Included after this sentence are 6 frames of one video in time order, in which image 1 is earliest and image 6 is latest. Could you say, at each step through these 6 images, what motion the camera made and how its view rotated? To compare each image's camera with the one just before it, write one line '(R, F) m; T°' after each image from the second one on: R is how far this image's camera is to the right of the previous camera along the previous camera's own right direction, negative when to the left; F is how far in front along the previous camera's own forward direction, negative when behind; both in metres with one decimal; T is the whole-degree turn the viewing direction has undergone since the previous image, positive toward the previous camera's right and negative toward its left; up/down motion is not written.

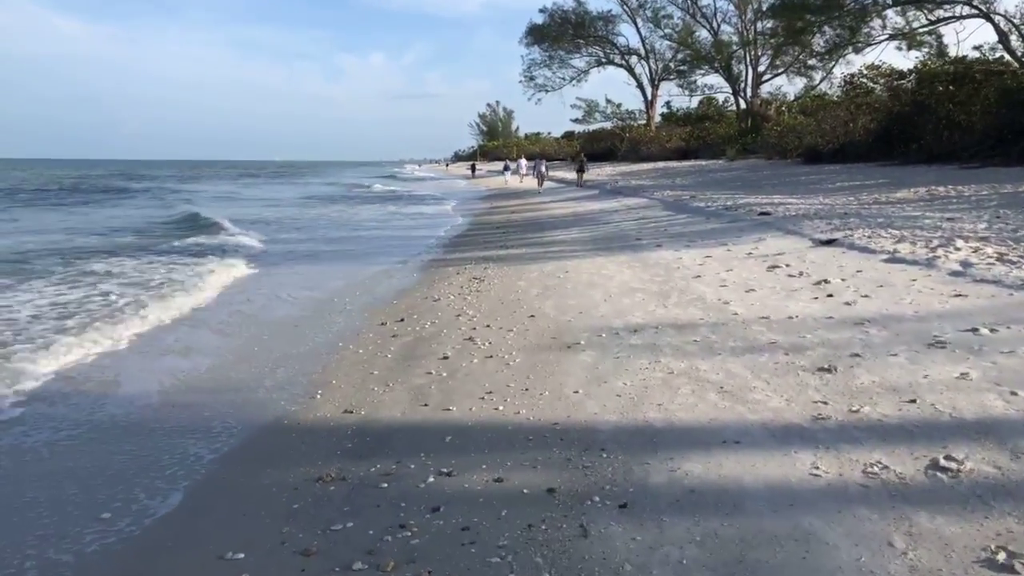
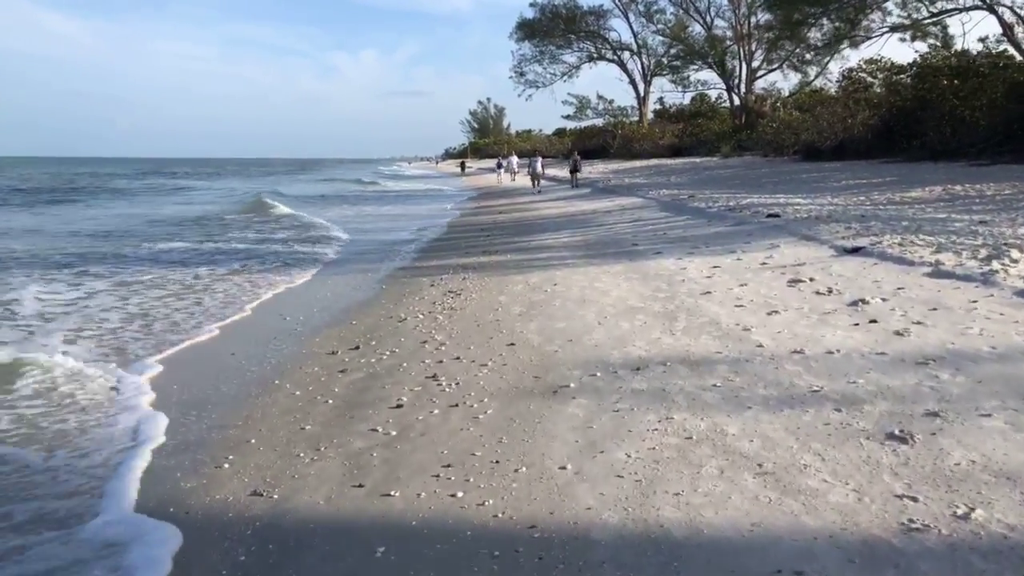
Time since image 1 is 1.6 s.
(+0.1, +1.3) m; +1°
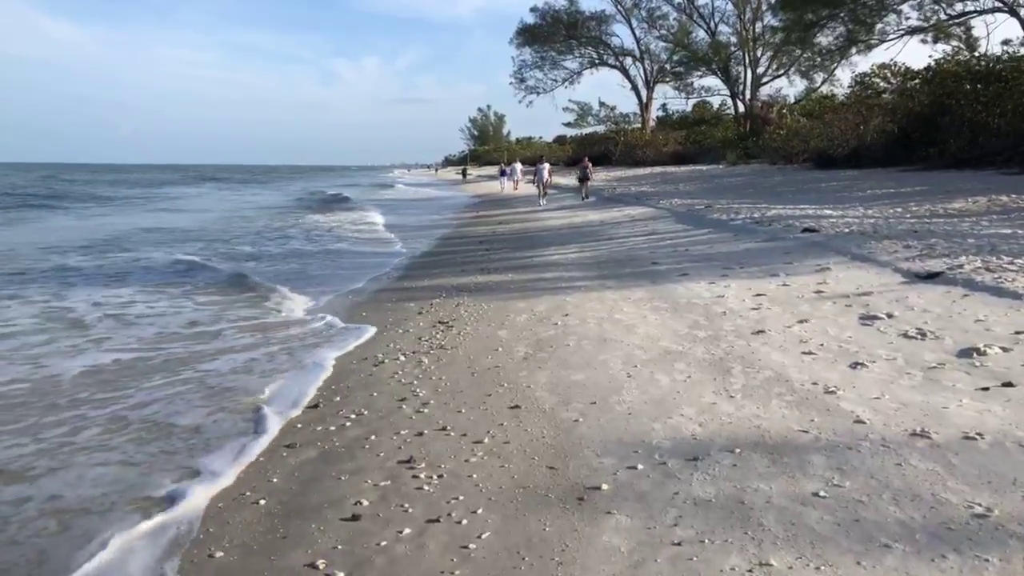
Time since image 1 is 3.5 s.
(0.0, +1.5) m; 0°
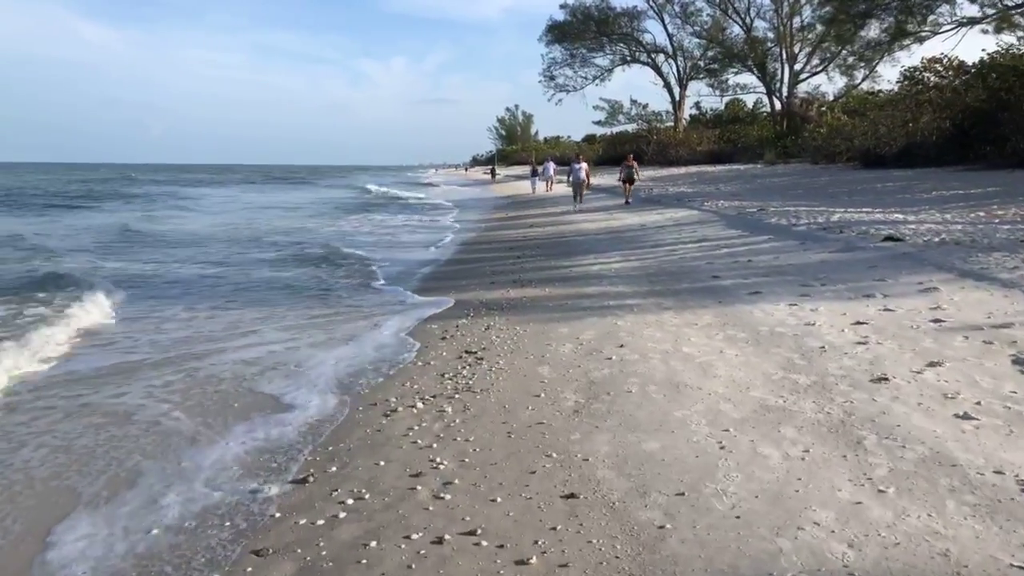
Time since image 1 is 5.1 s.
(-0.1, +1.3) m; -2°
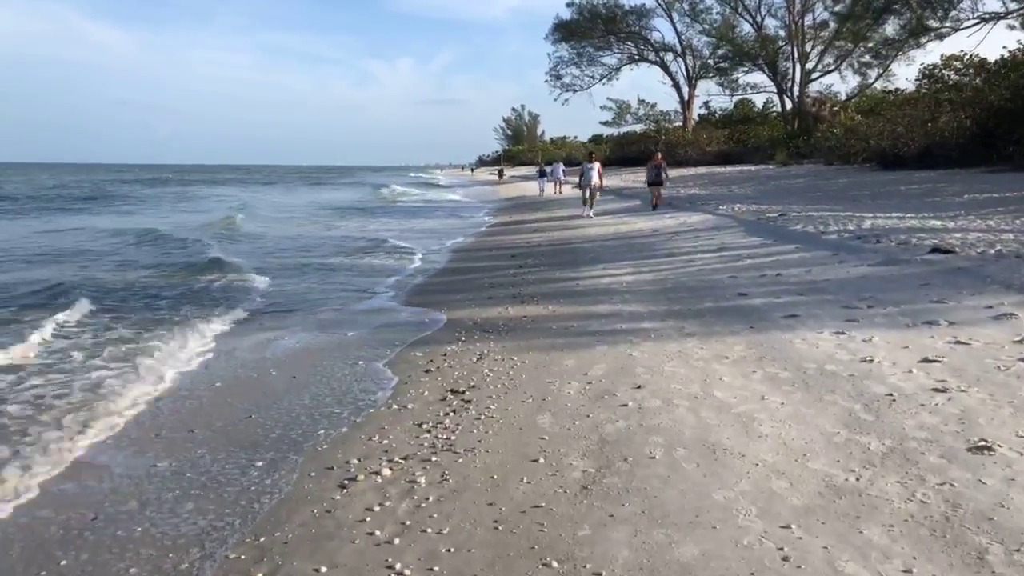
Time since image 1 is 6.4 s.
(+0.1, +1.1) m; 0°
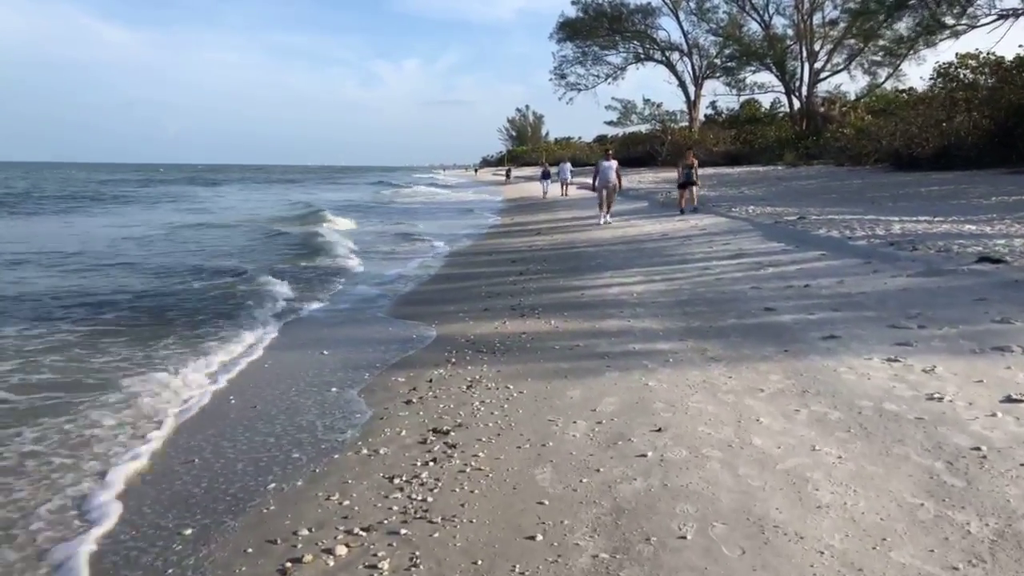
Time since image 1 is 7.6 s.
(+0.1, +0.9) m; 0°
